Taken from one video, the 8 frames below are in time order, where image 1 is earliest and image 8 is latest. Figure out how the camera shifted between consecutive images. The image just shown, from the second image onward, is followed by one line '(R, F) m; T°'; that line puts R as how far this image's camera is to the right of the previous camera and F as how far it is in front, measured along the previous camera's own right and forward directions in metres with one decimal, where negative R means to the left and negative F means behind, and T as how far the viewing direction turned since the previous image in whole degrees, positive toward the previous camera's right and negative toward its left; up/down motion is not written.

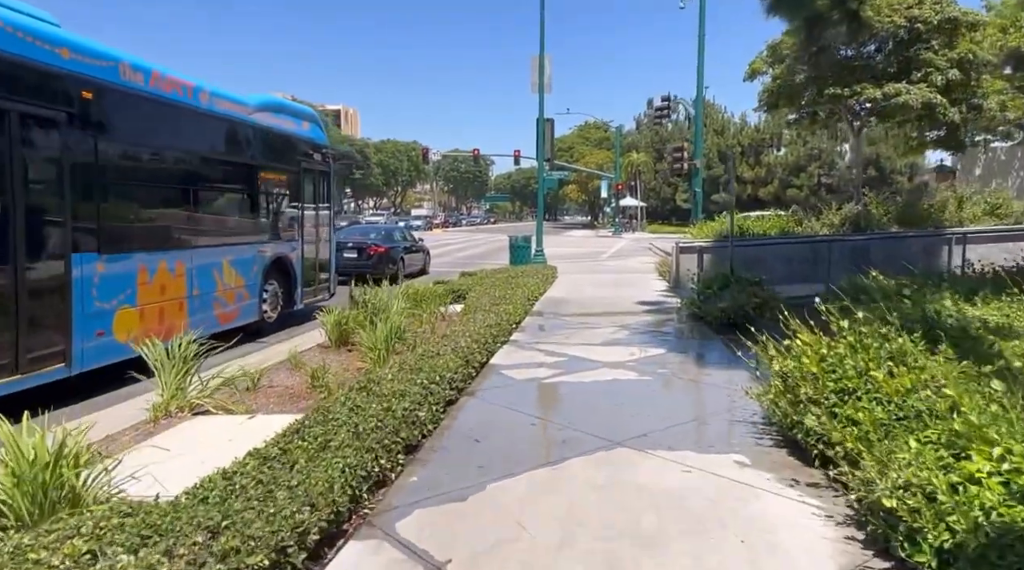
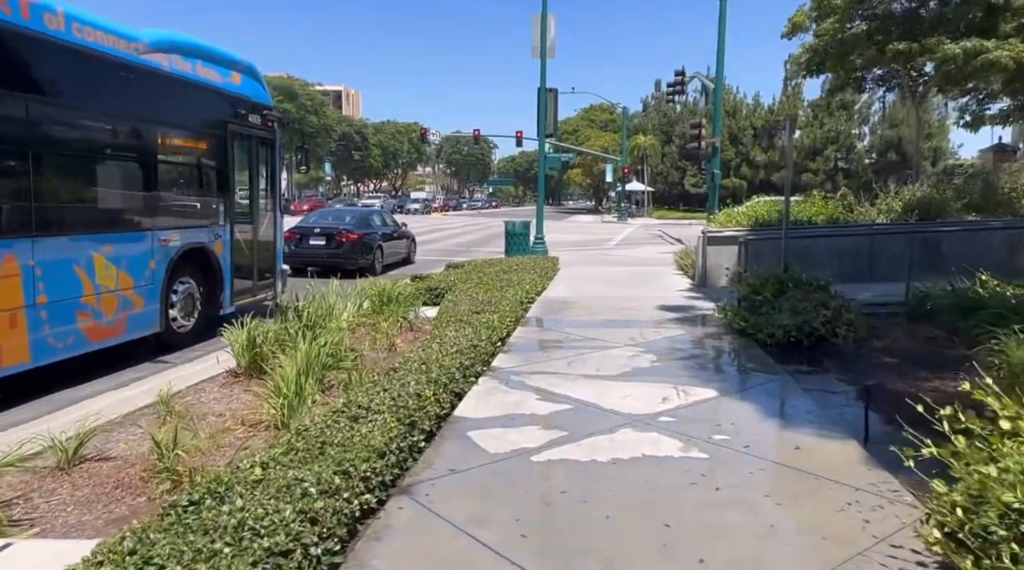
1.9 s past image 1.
(+0.2, +2.7) m; 0°
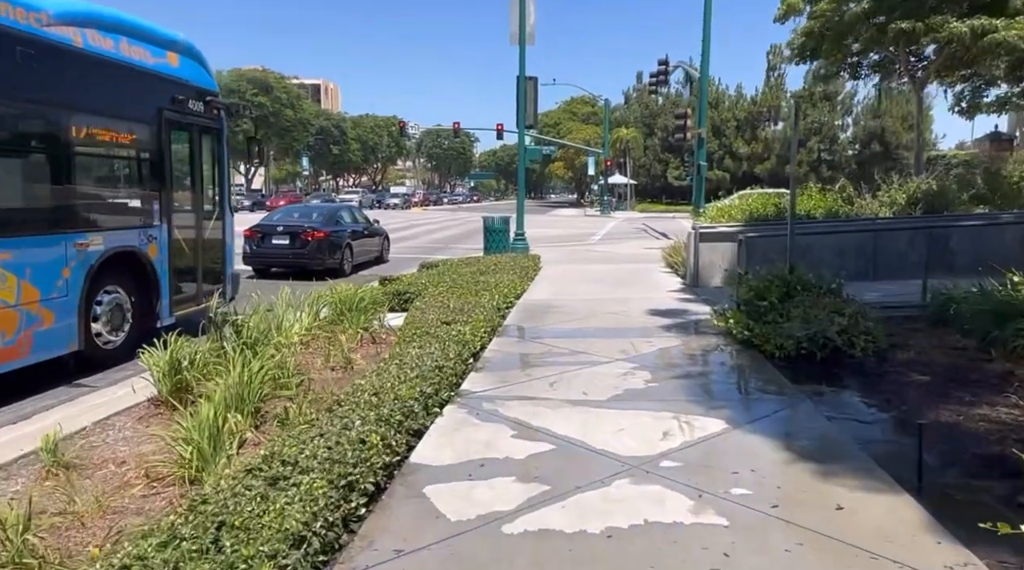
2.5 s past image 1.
(+0.1, +1.0) m; +1°
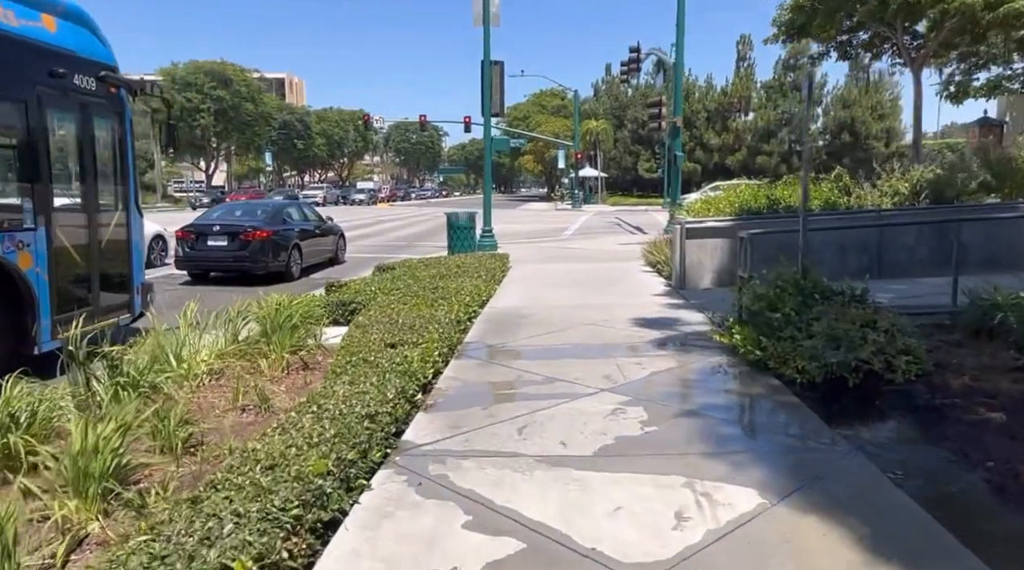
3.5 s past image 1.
(+0.1, +1.4) m; +2°
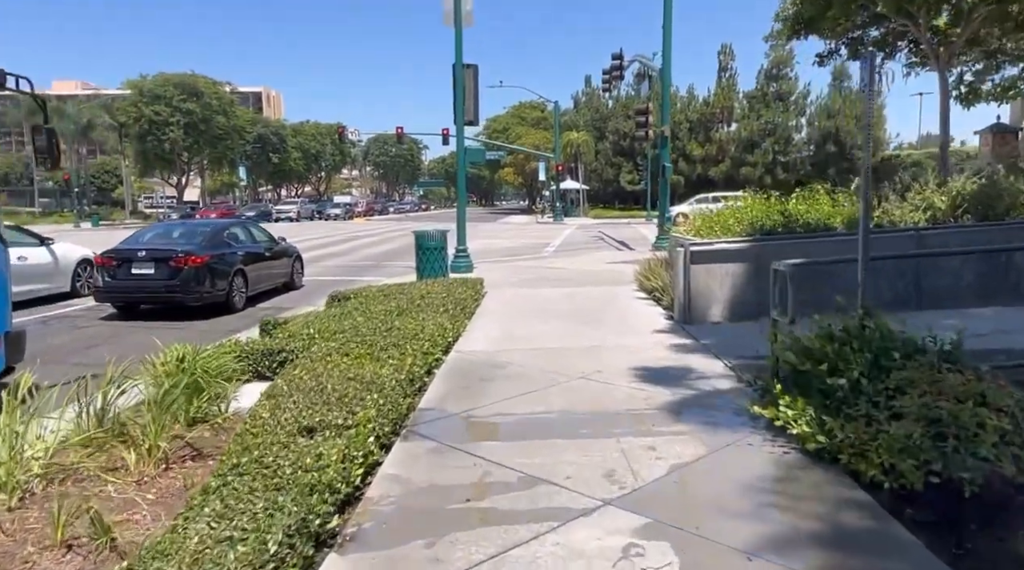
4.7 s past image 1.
(+0.1, +1.8) m; +1°
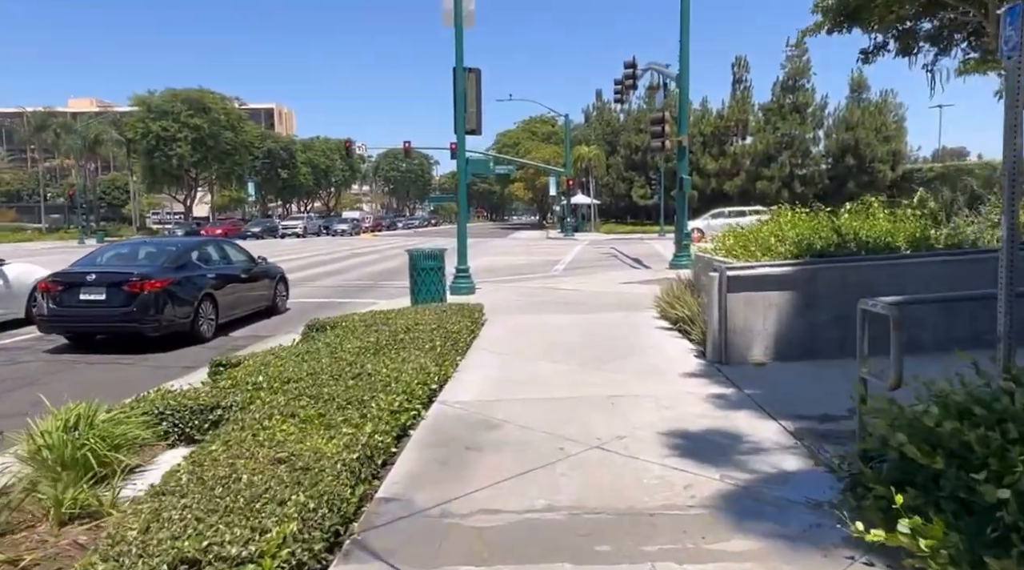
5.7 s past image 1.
(+0.1, +1.6) m; -1°
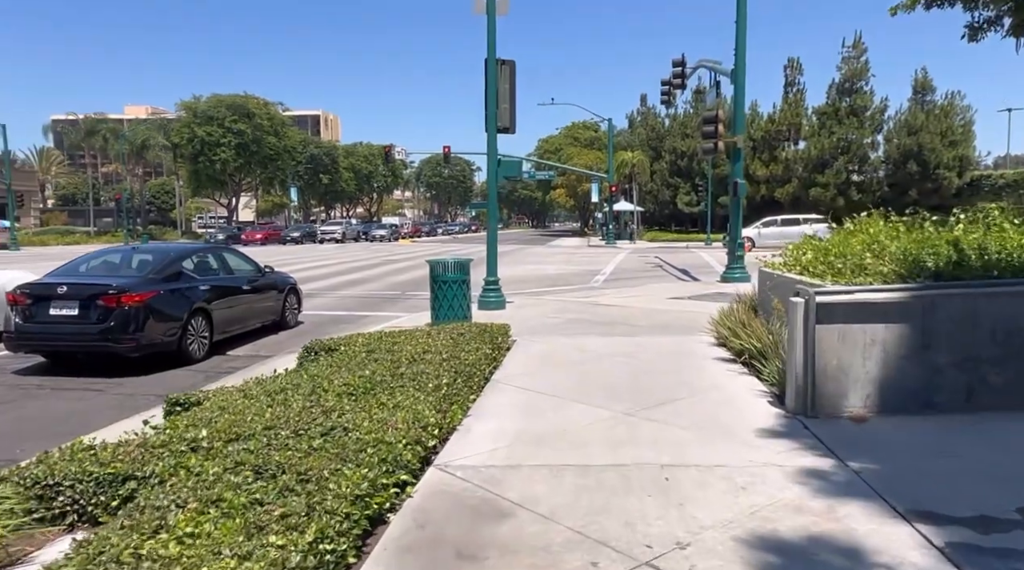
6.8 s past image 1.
(+0.1, +1.6) m; -3°
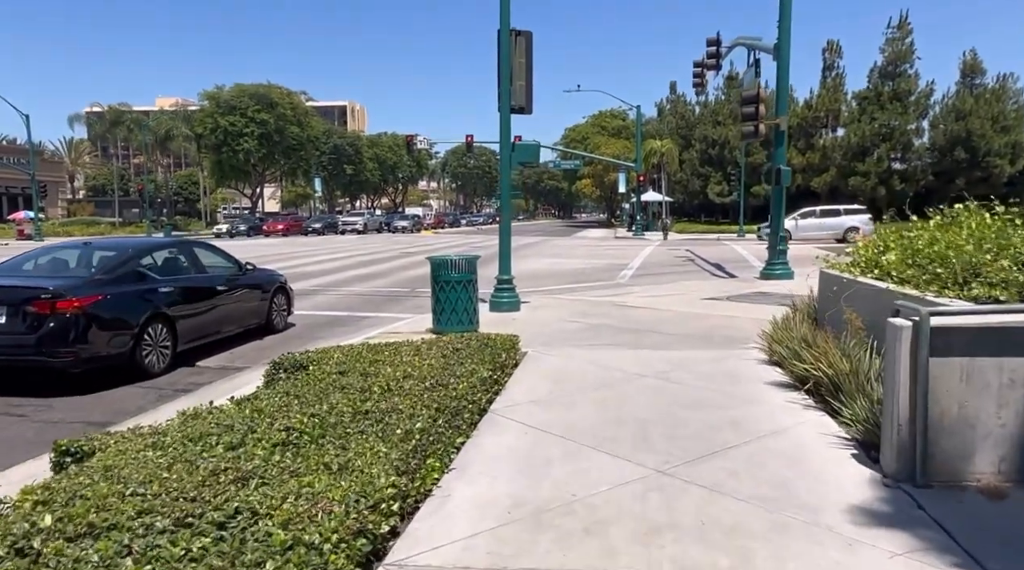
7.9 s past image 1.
(+0.2, +1.6) m; -2°
